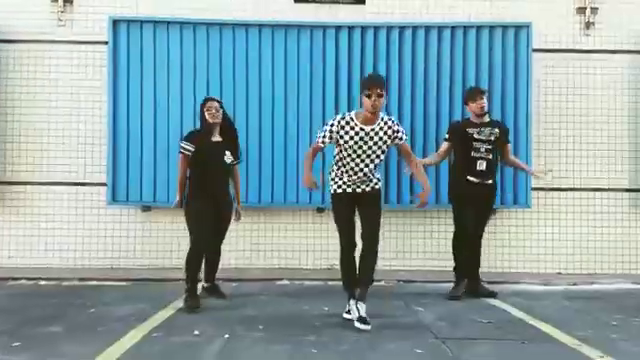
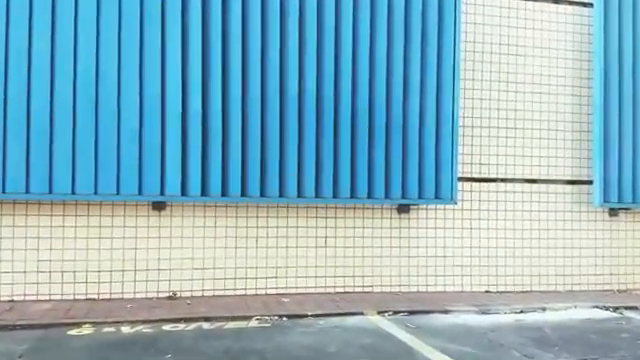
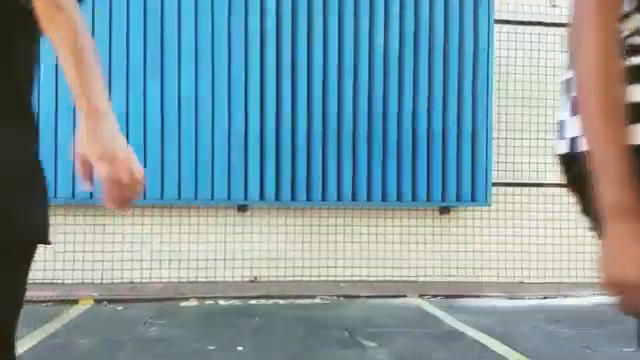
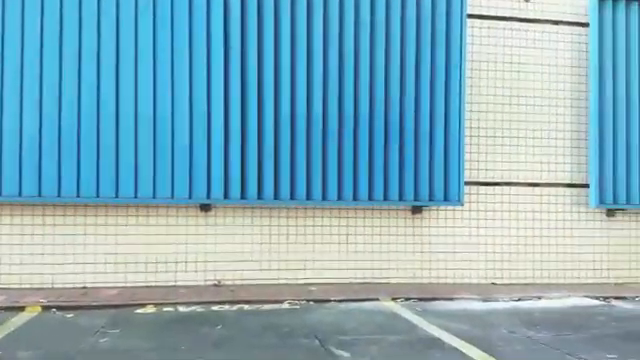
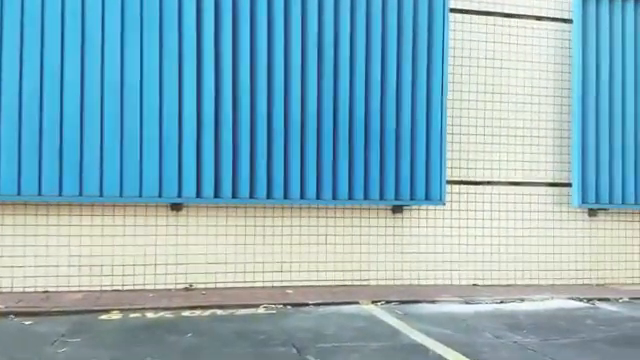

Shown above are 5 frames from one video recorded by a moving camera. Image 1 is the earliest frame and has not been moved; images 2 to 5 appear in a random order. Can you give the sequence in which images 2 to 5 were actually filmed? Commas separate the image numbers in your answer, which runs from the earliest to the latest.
3, 4, 5, 2
